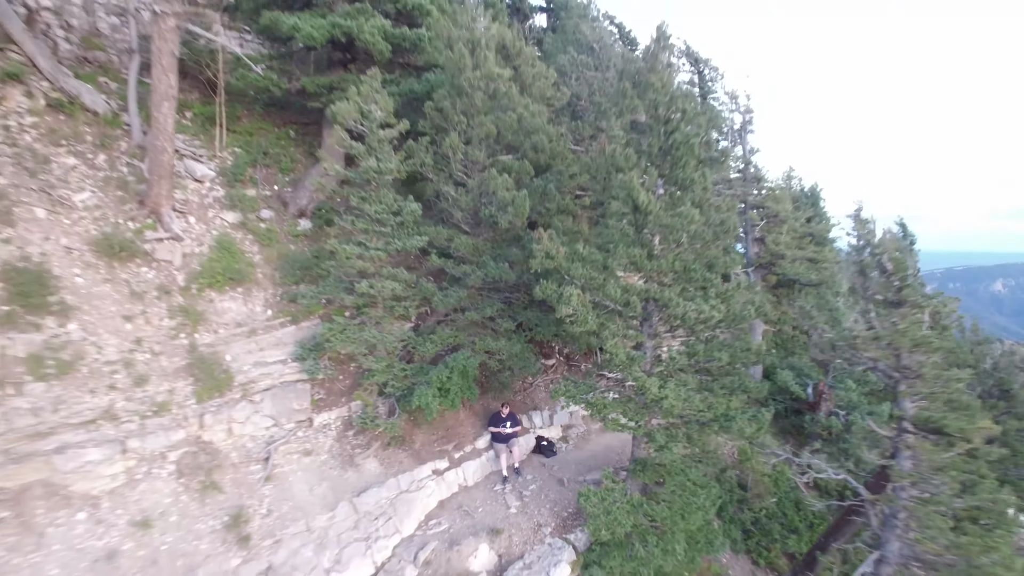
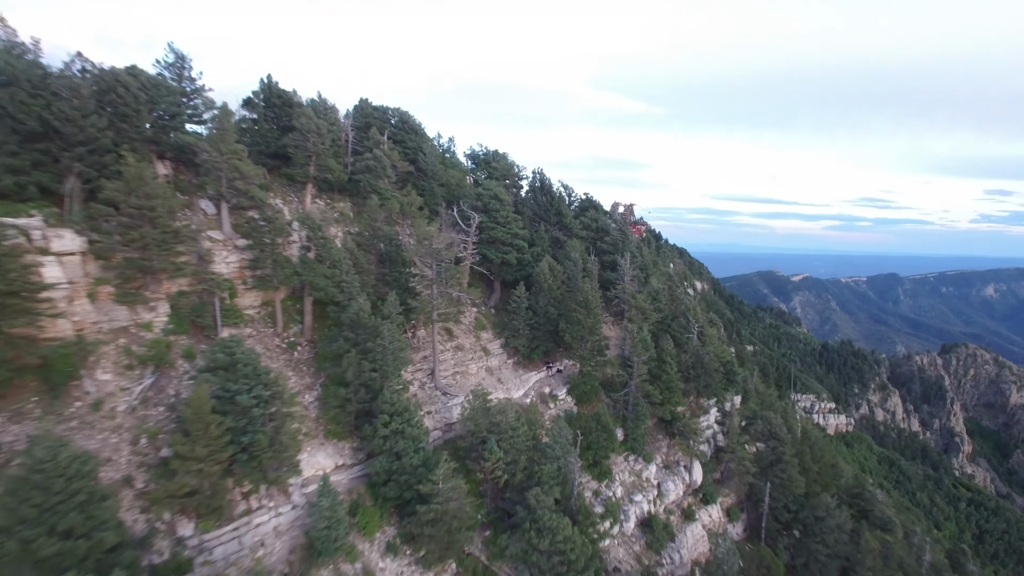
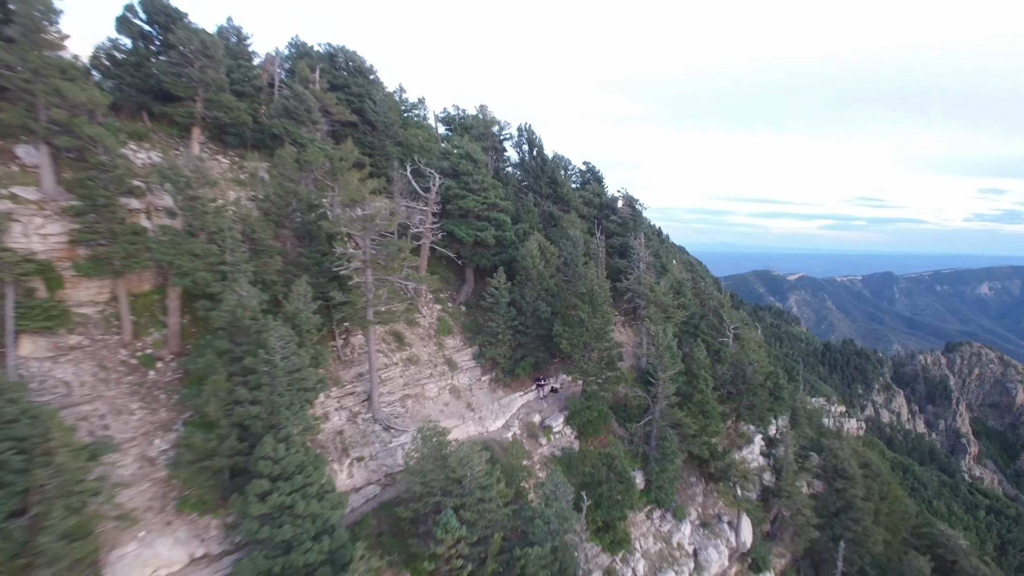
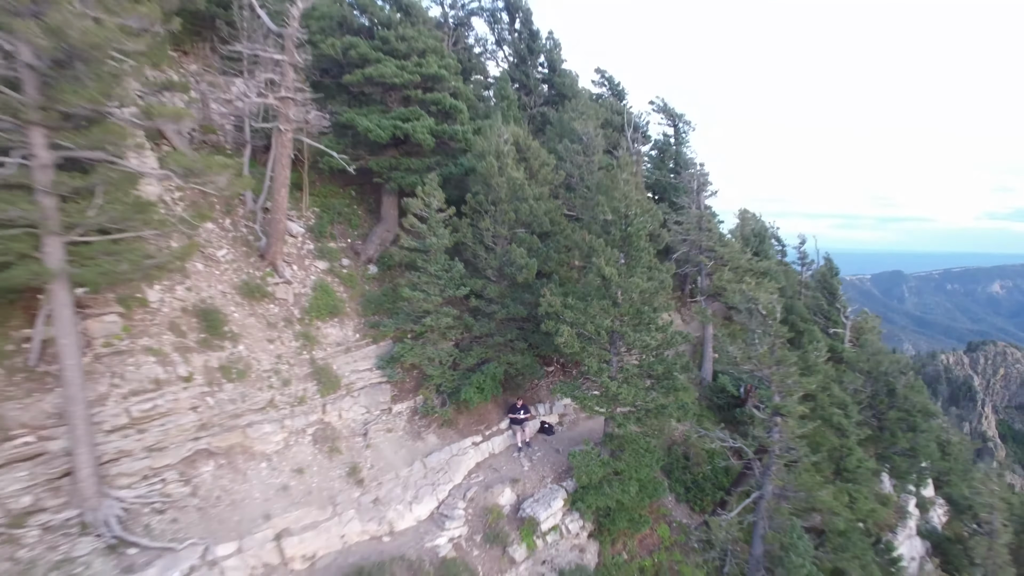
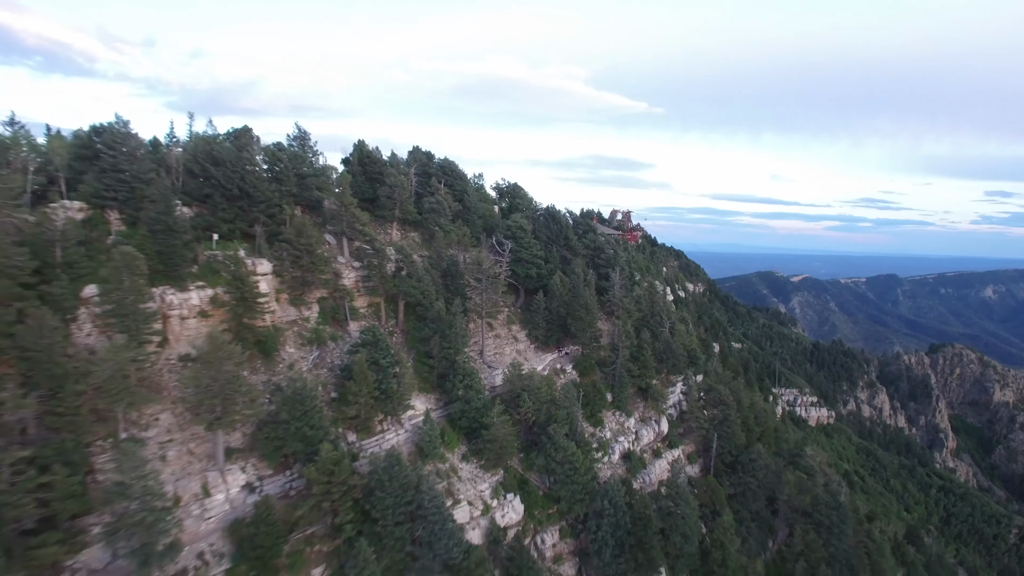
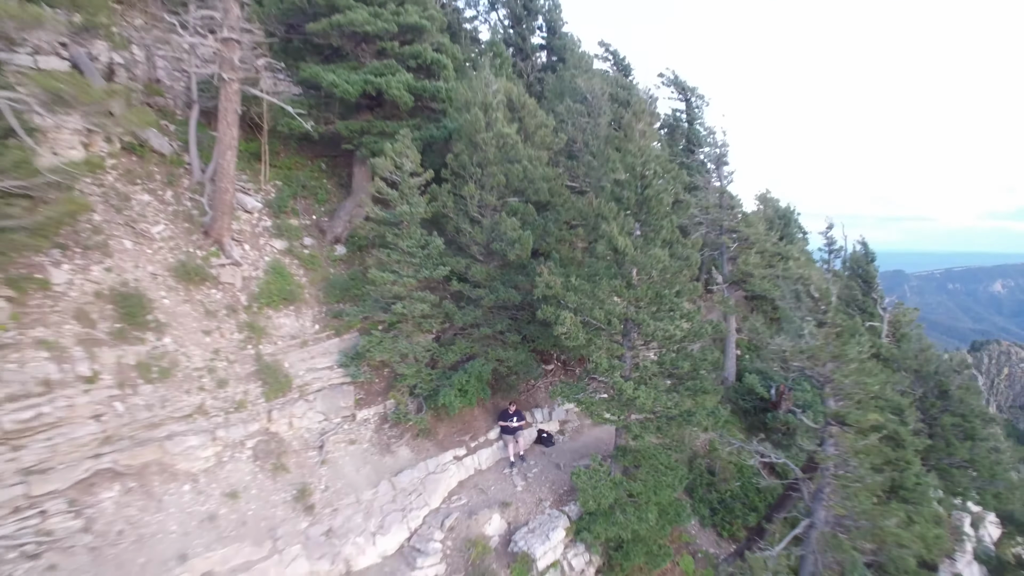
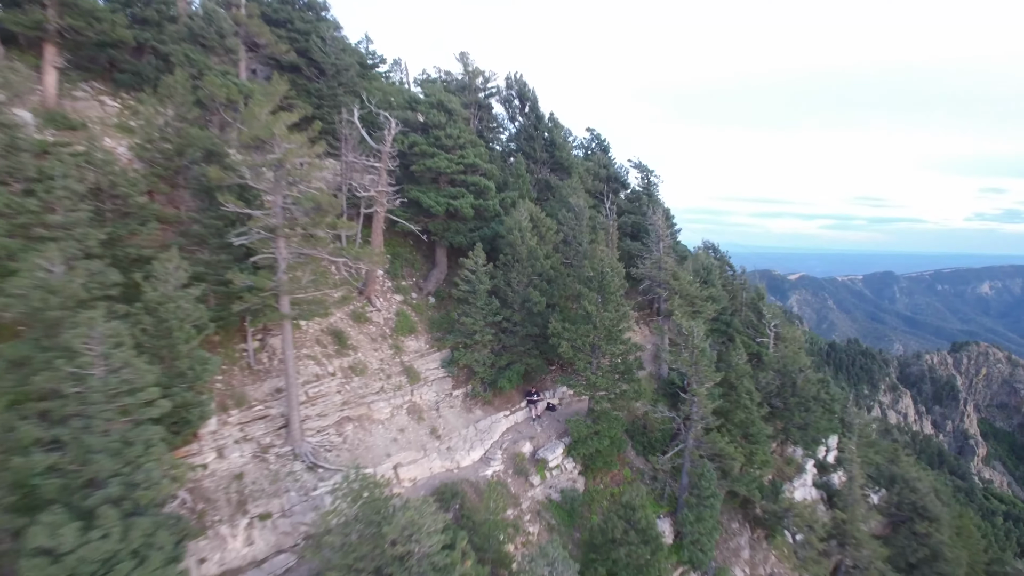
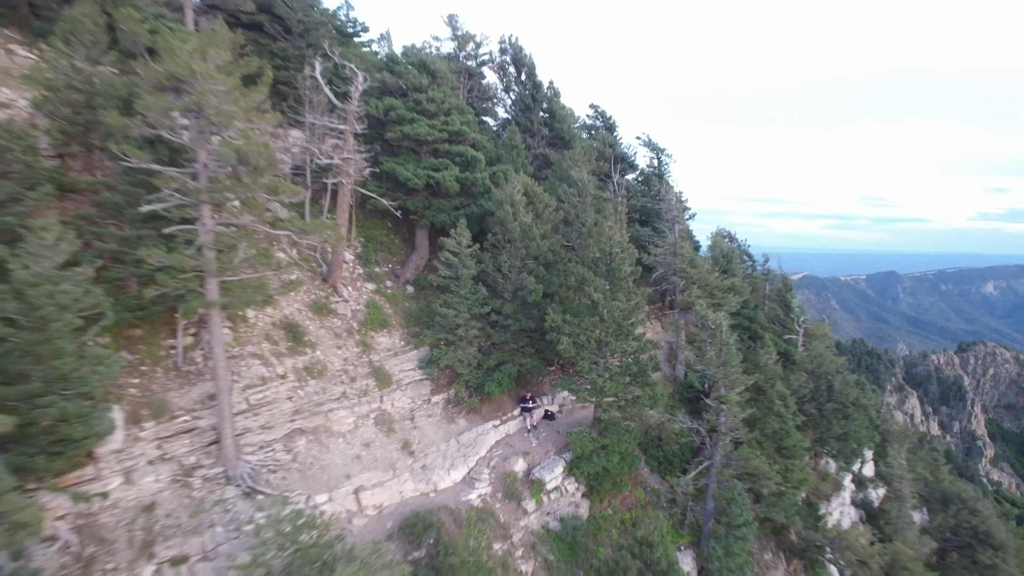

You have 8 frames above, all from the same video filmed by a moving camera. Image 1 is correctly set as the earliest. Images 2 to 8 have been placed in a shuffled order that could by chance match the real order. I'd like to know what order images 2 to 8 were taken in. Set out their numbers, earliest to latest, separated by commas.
6, 4, 8, 7, 3, 2, 5
